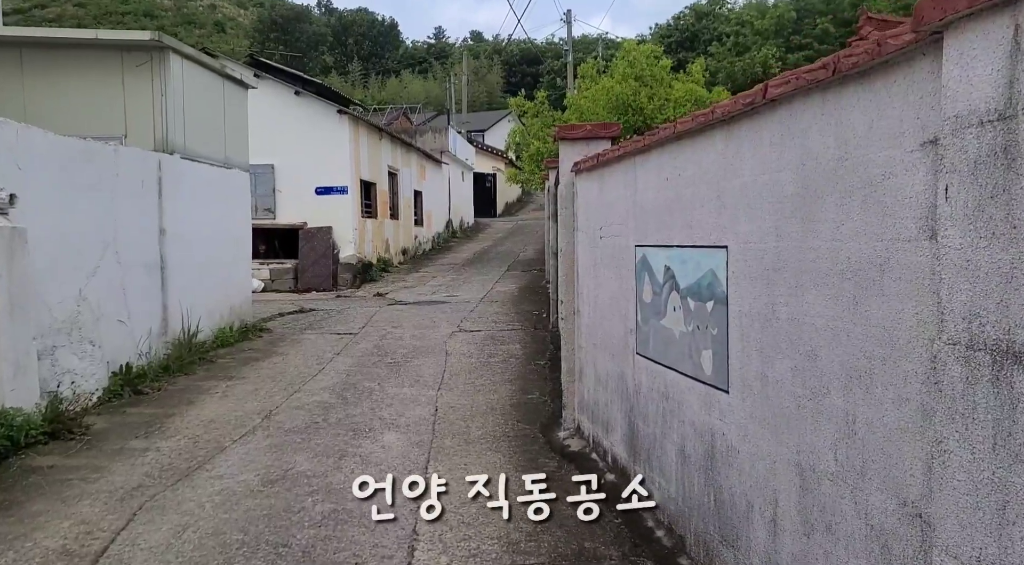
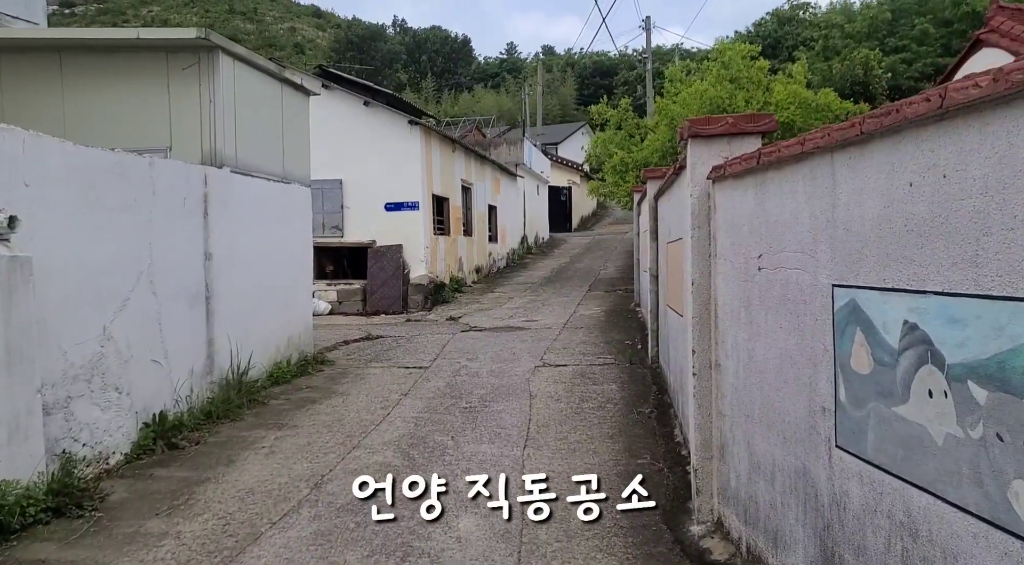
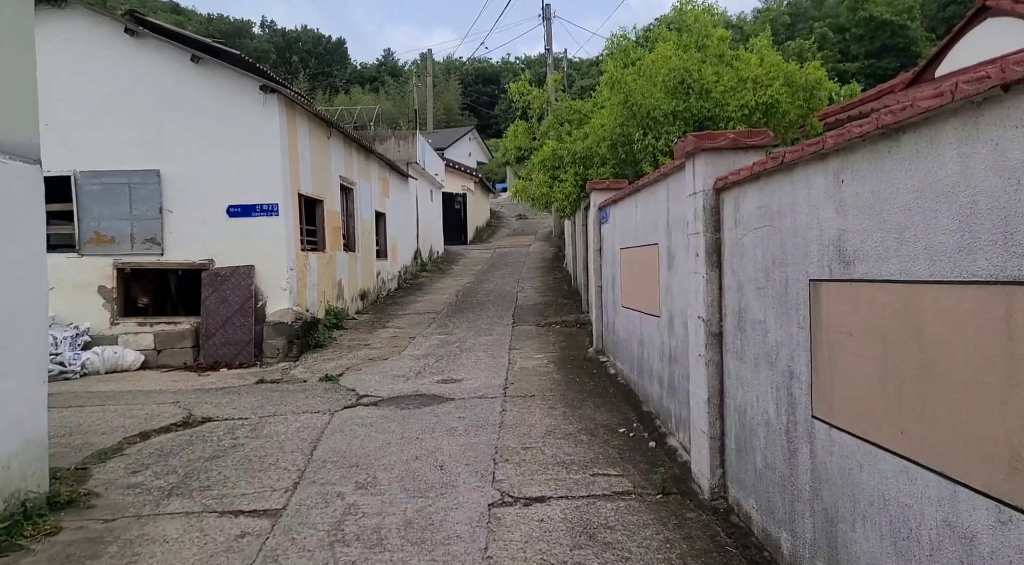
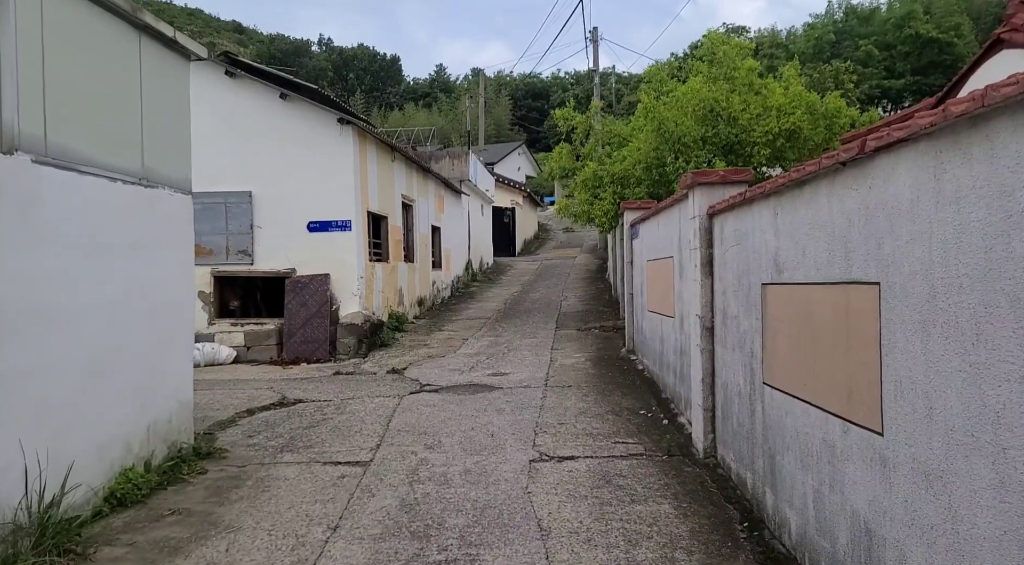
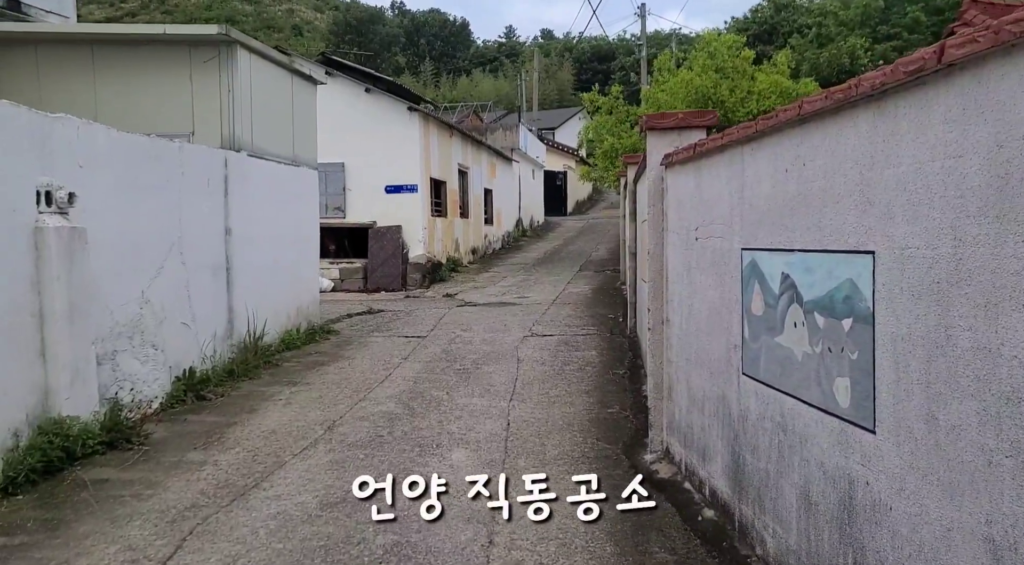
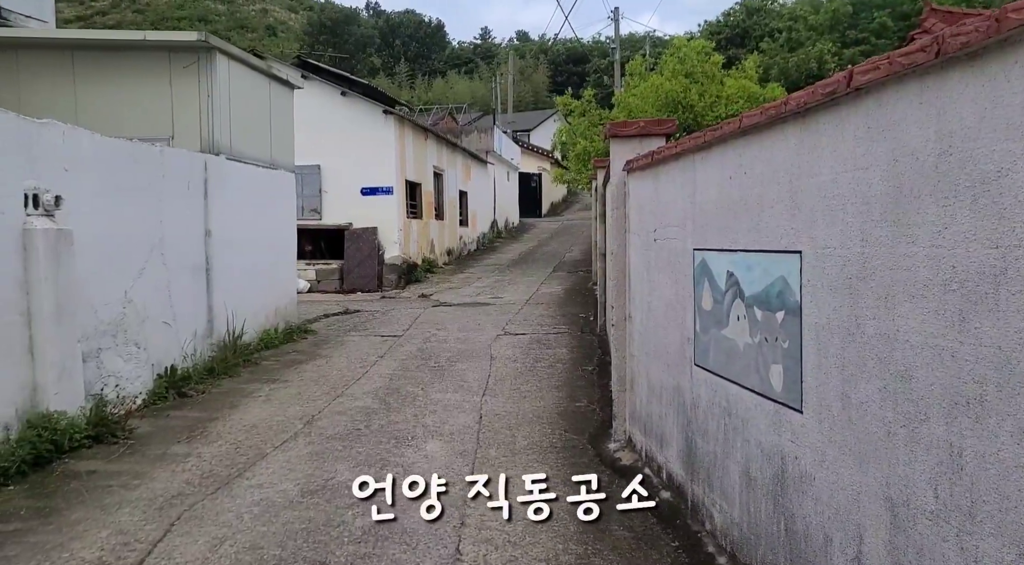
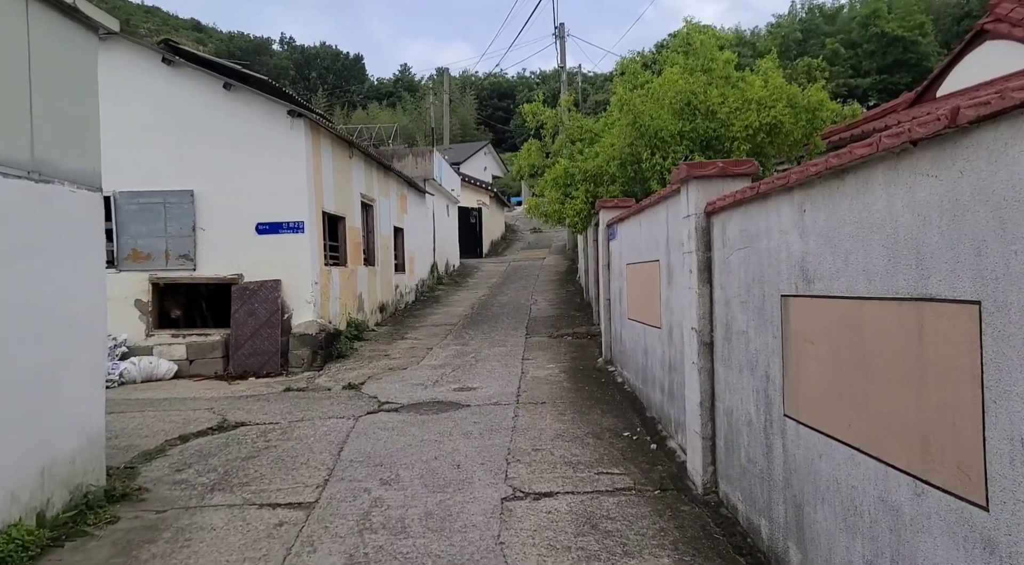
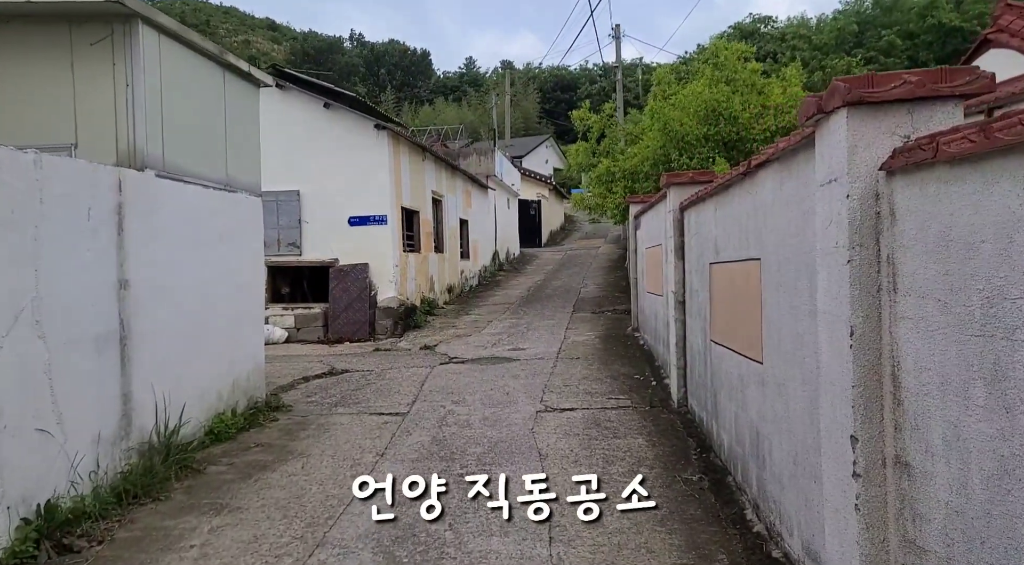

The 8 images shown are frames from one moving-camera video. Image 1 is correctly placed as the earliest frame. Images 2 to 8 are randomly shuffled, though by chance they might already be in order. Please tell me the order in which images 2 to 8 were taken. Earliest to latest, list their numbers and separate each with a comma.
6, 5, 2, 8, 4, 7, 3
